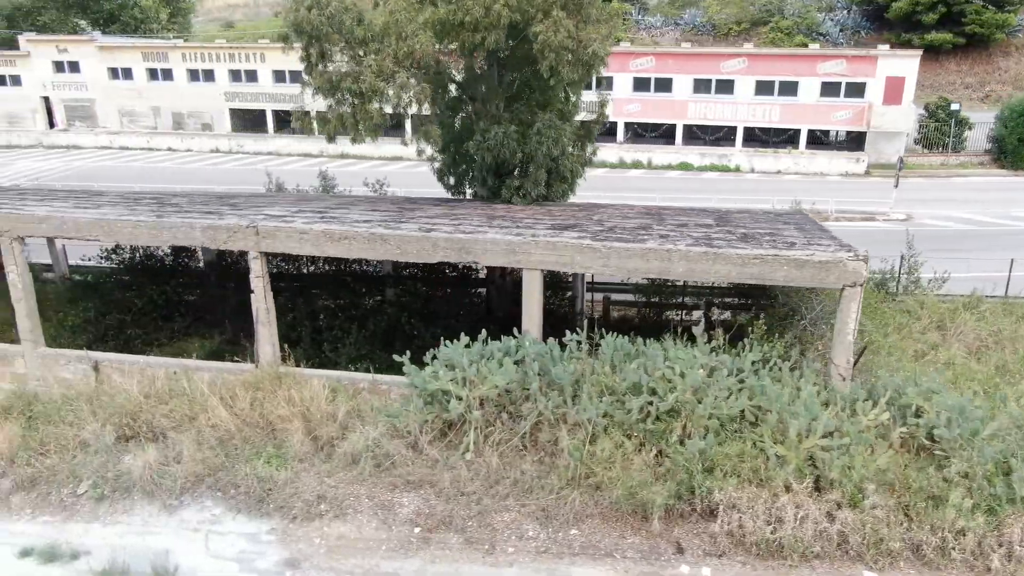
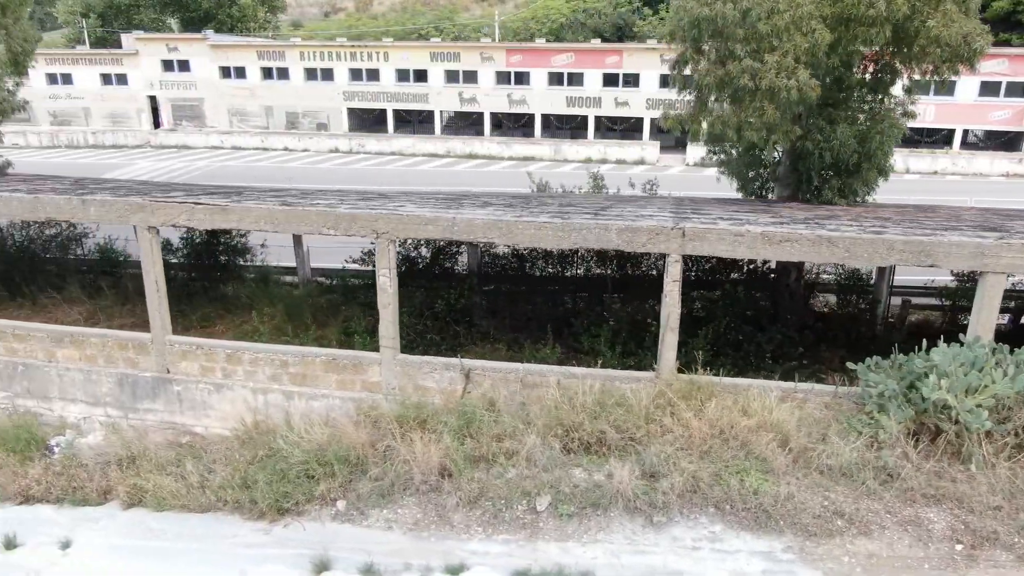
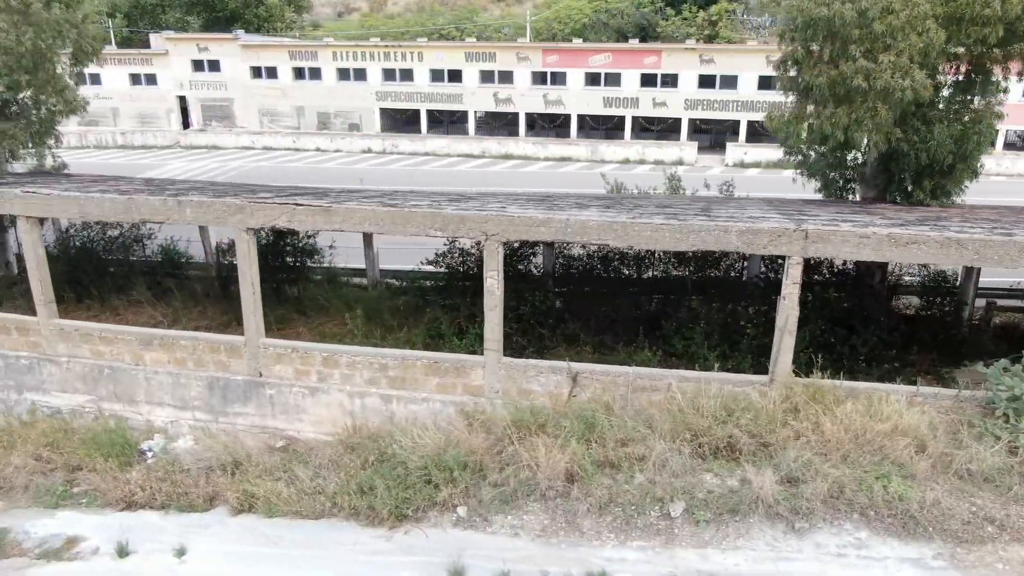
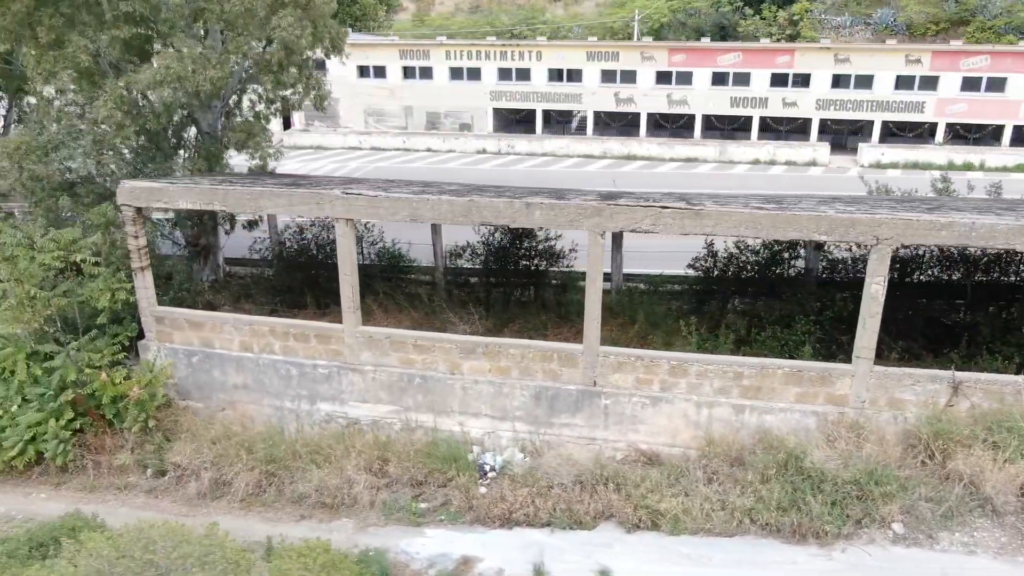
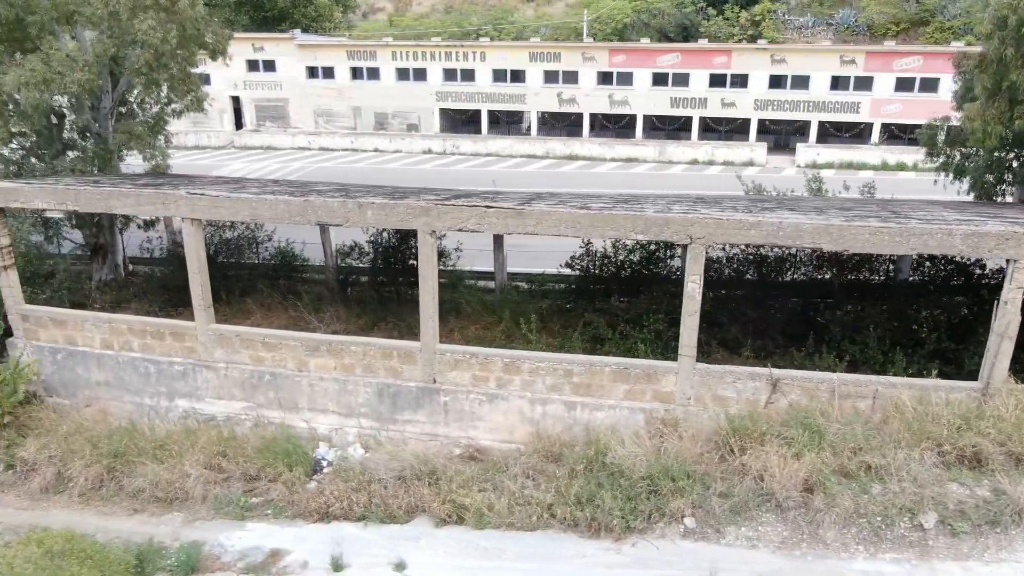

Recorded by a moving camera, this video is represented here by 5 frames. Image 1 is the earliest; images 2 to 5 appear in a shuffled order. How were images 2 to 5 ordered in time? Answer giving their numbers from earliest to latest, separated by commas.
2, 3, 5, 4
